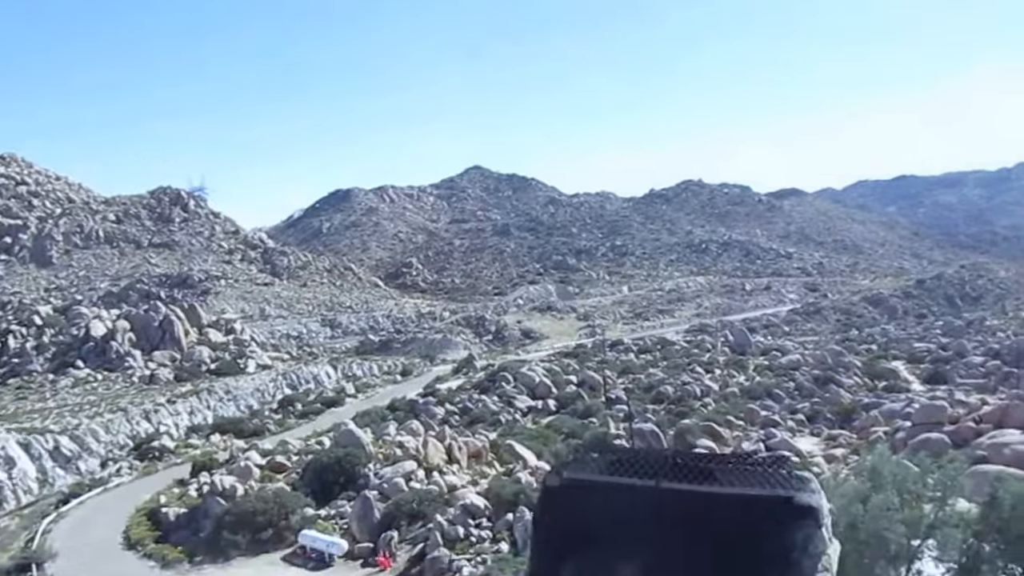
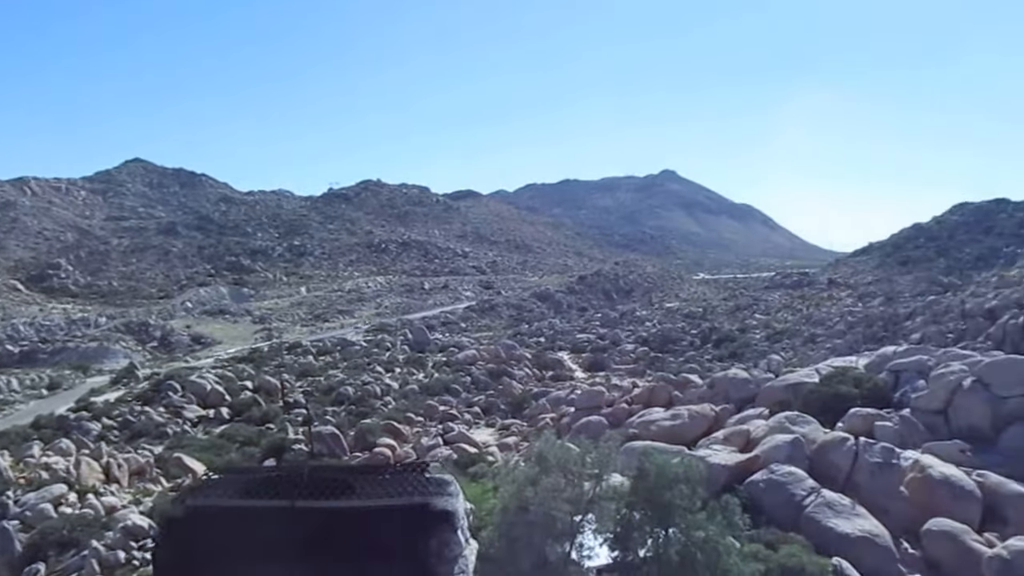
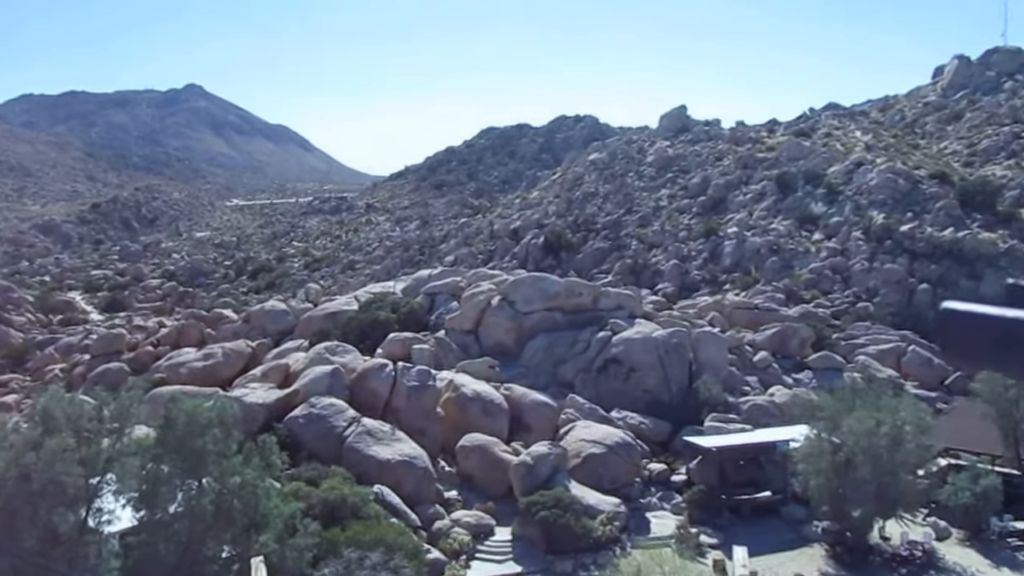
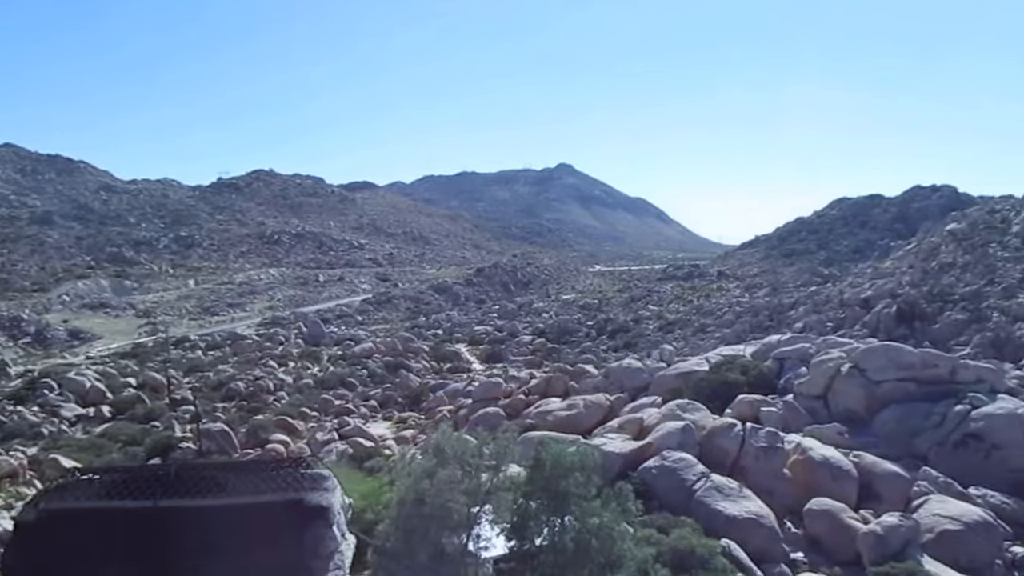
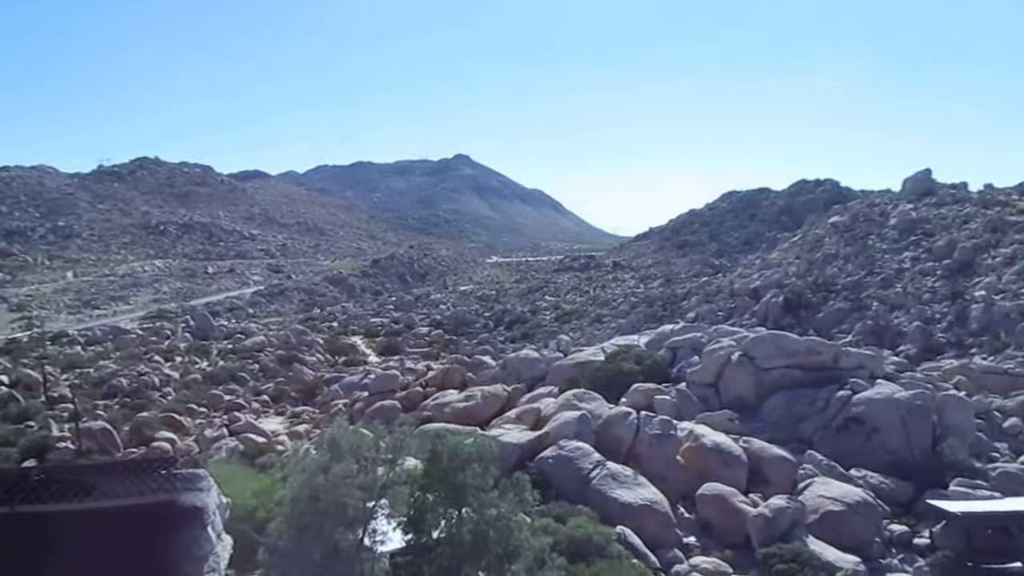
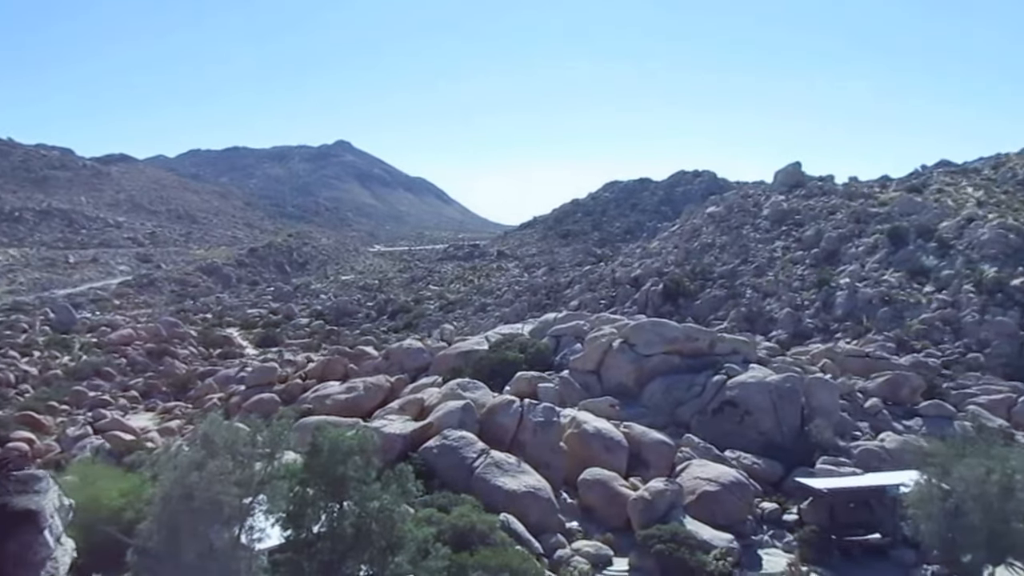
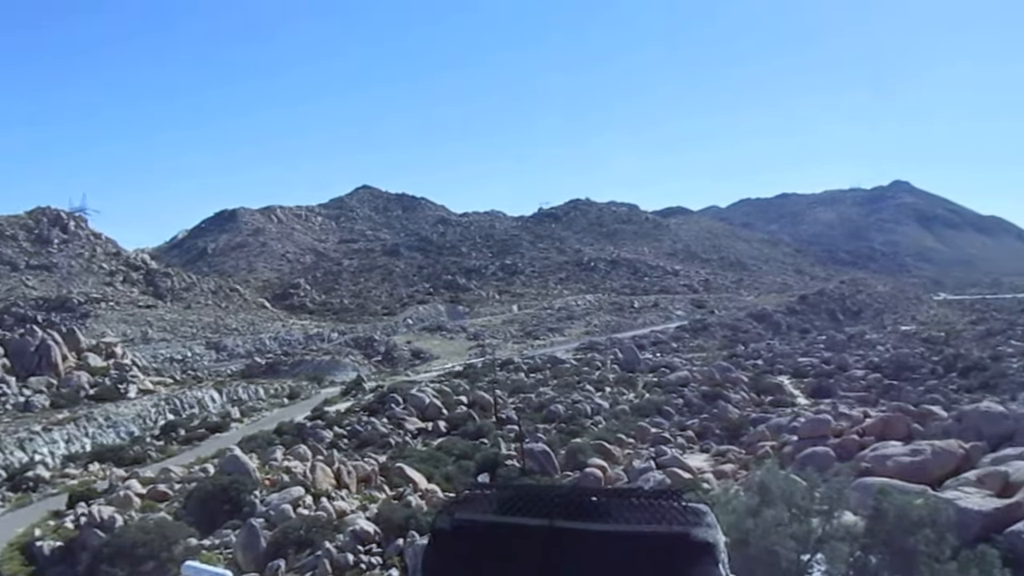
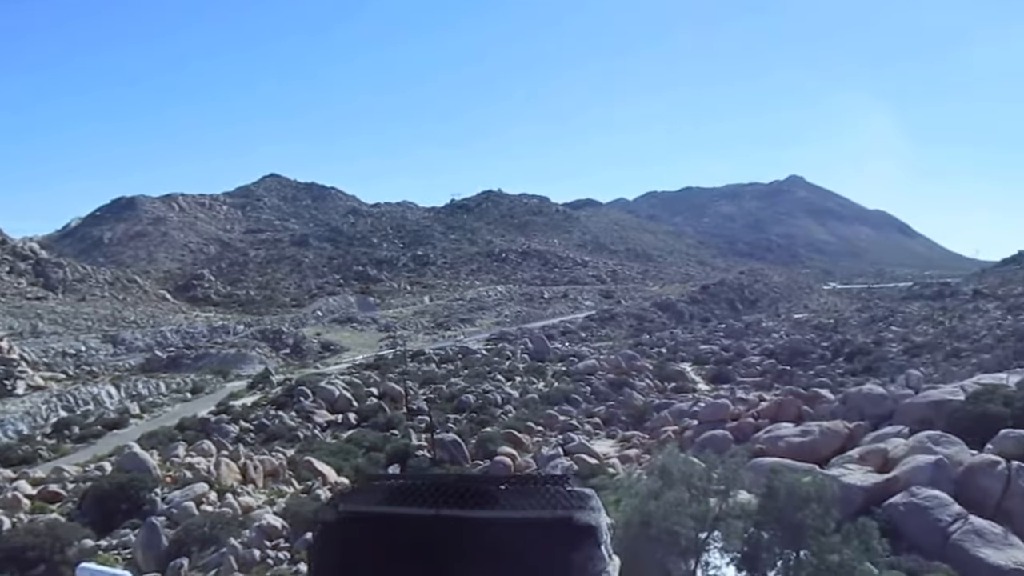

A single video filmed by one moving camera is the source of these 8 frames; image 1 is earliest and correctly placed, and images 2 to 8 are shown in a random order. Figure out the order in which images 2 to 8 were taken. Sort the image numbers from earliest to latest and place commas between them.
7, 8, 2, 4, 5, 6, 3
